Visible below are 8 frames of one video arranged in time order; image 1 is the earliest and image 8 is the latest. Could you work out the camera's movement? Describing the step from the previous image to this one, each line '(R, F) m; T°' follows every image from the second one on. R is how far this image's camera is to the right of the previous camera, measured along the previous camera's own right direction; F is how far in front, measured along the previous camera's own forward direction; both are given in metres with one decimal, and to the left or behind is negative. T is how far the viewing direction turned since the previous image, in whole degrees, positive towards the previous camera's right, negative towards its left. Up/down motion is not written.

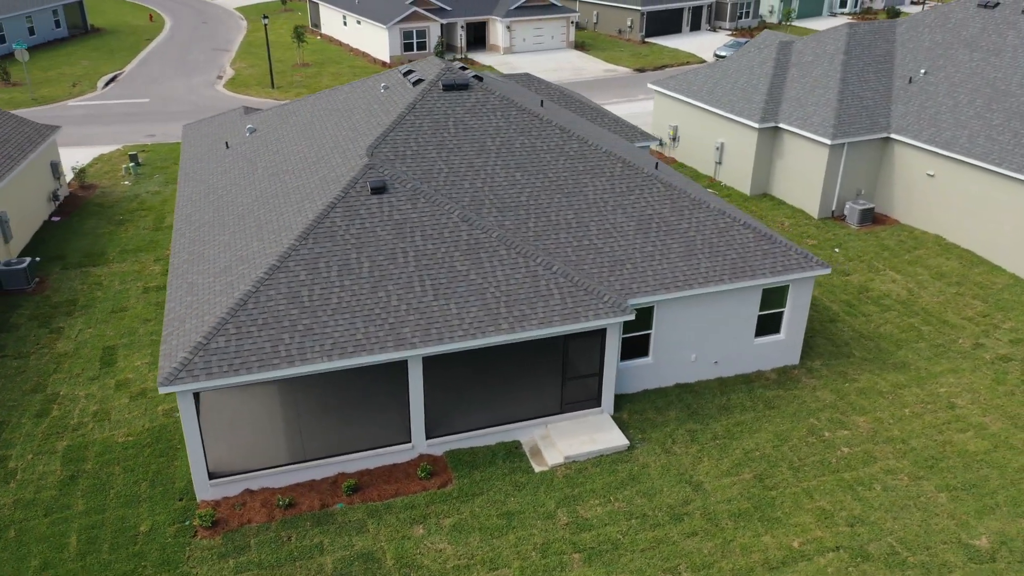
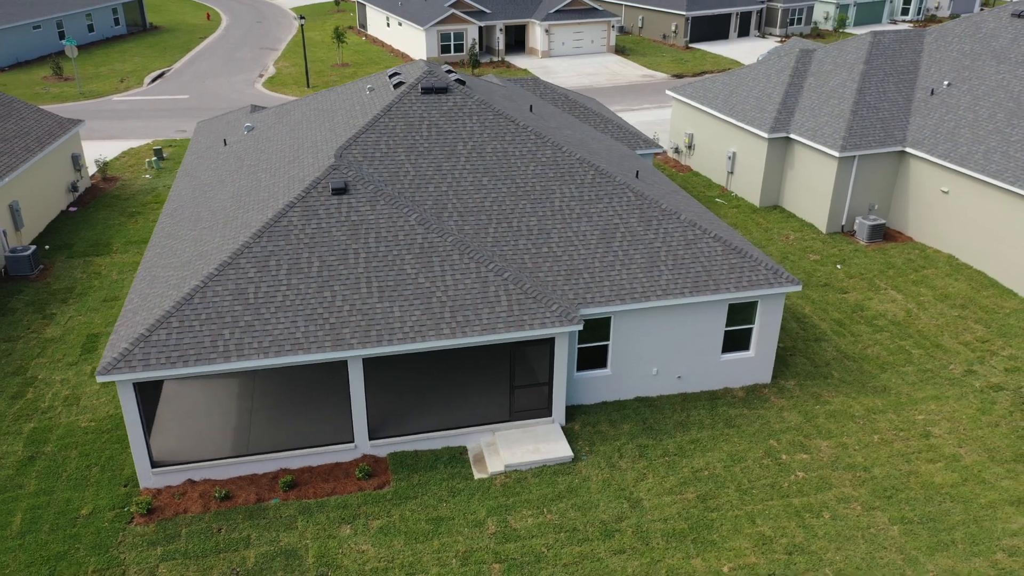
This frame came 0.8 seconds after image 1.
(+2.2, +0.2) m; -5°
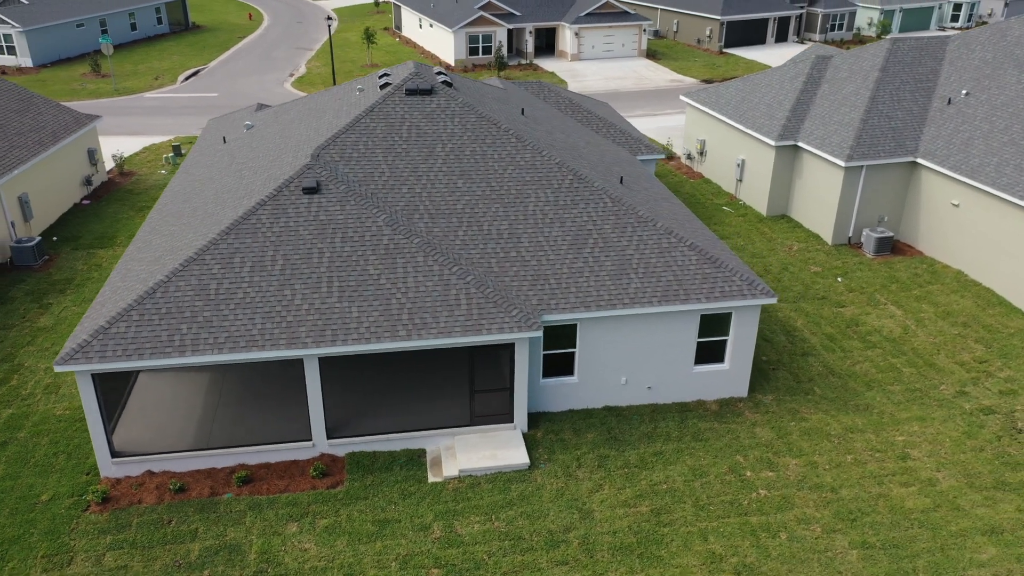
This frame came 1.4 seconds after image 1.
(+1.6, +0.2) m; -3°
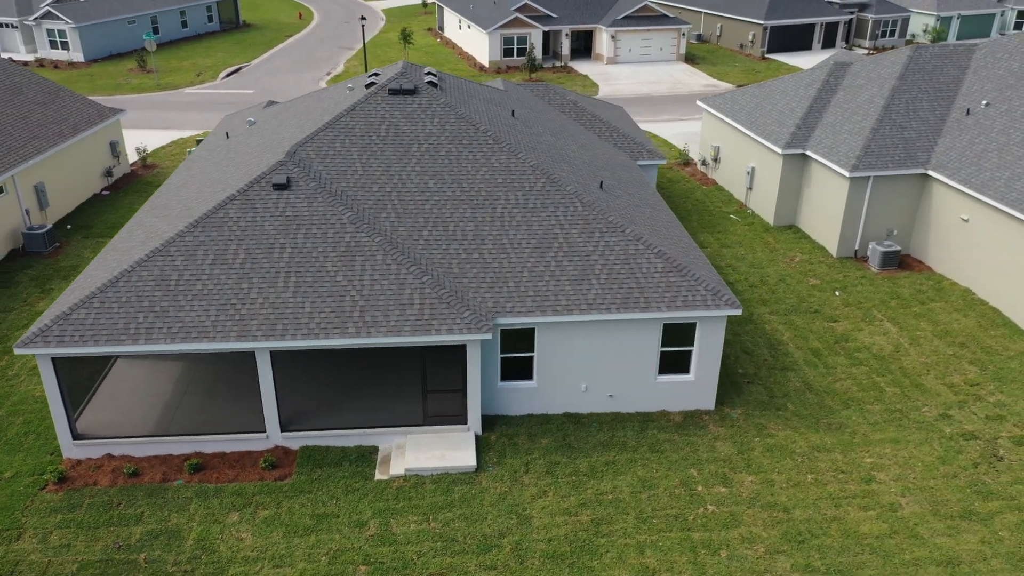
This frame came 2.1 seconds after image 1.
(+2.0, +0.1) m; -4°
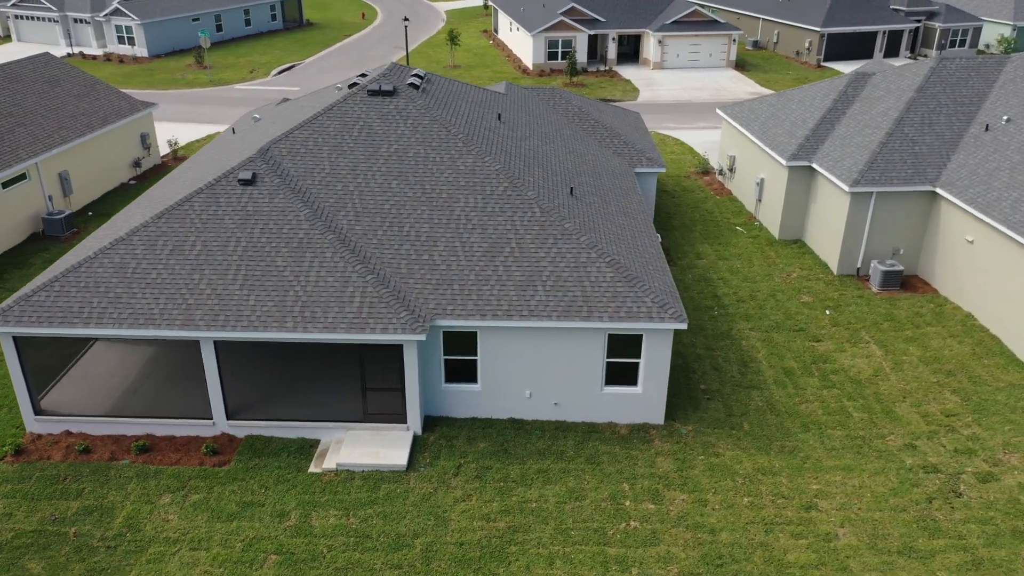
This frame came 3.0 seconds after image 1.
(+2.6, +0.1) m; -6°
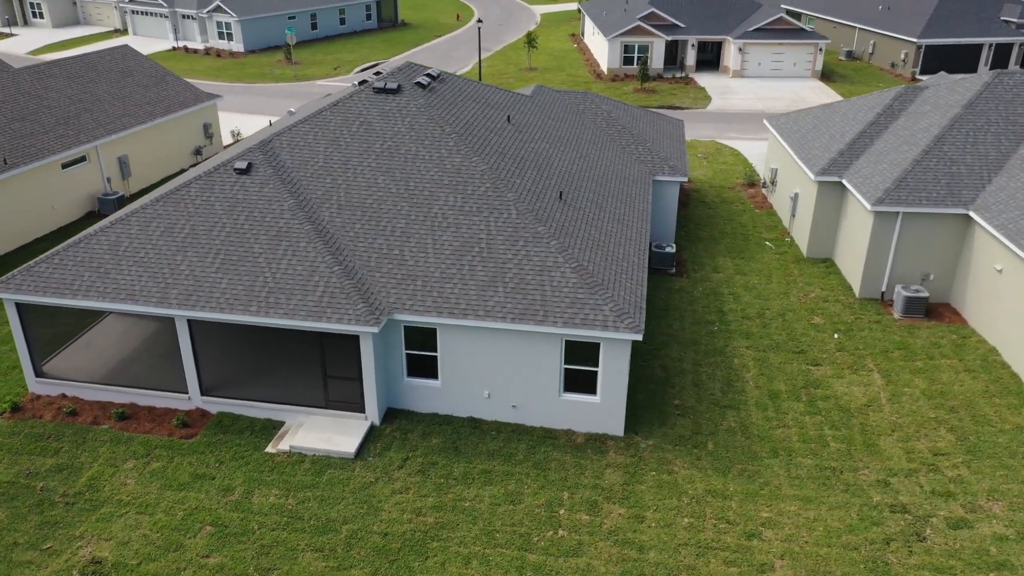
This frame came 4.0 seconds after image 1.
(+2.9, +0.2) m; -8°
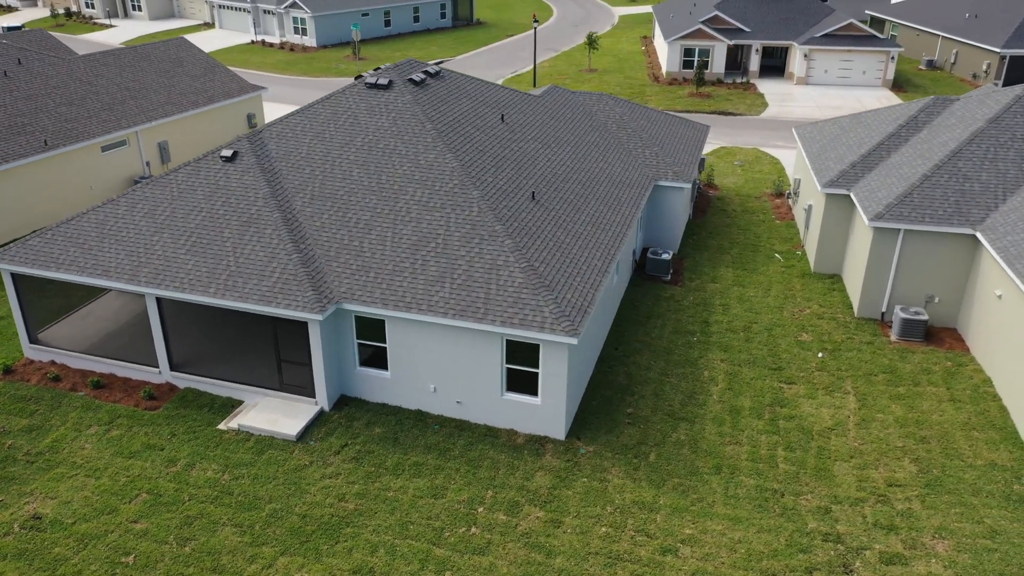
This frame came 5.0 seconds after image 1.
(+2.9, +0.1) m; -7°
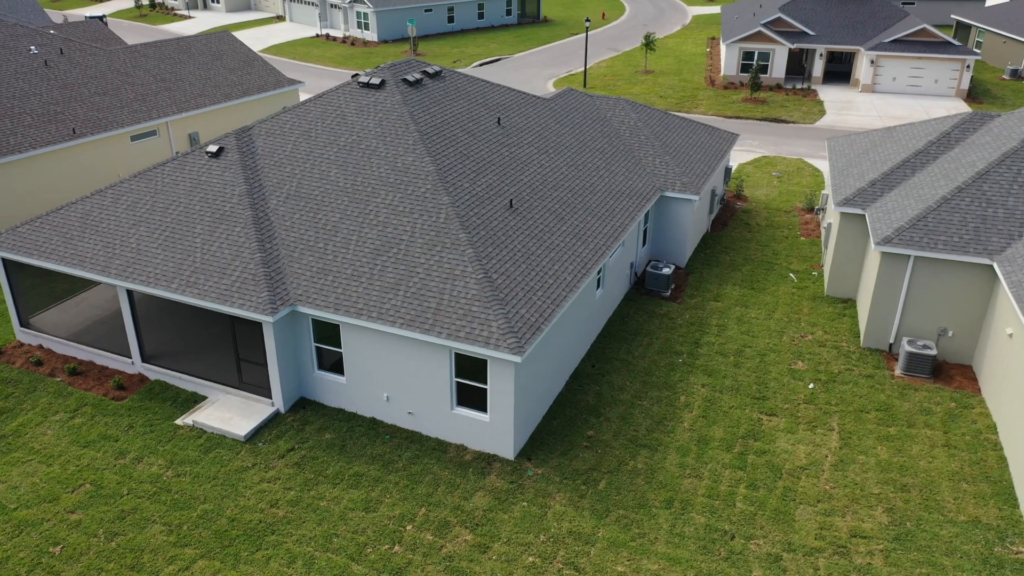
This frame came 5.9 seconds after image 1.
(+2.4, +0.7) m; -6°
